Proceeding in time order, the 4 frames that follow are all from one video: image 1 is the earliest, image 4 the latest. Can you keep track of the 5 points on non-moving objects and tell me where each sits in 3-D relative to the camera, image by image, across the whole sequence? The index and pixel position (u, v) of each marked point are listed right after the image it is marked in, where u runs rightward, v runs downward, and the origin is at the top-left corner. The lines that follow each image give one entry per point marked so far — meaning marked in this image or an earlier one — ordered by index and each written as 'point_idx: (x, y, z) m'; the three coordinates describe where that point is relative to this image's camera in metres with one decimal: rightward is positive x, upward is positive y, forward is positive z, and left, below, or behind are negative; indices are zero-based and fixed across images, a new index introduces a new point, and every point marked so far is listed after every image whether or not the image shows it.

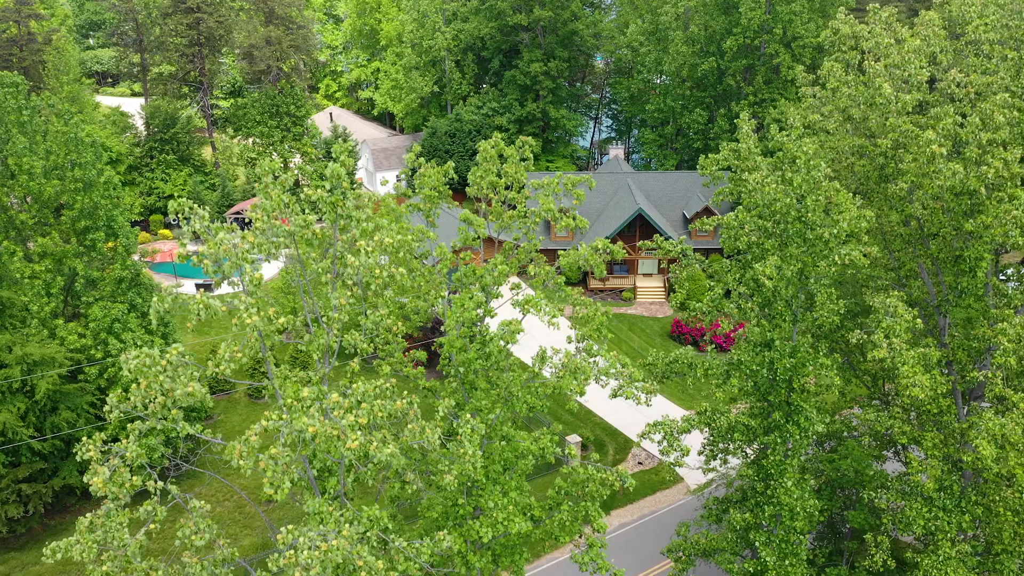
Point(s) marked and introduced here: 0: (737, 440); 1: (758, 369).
0: (+3.9, -2.7, +12.0) m
1: (+4.1, -1.4, +11.6) m
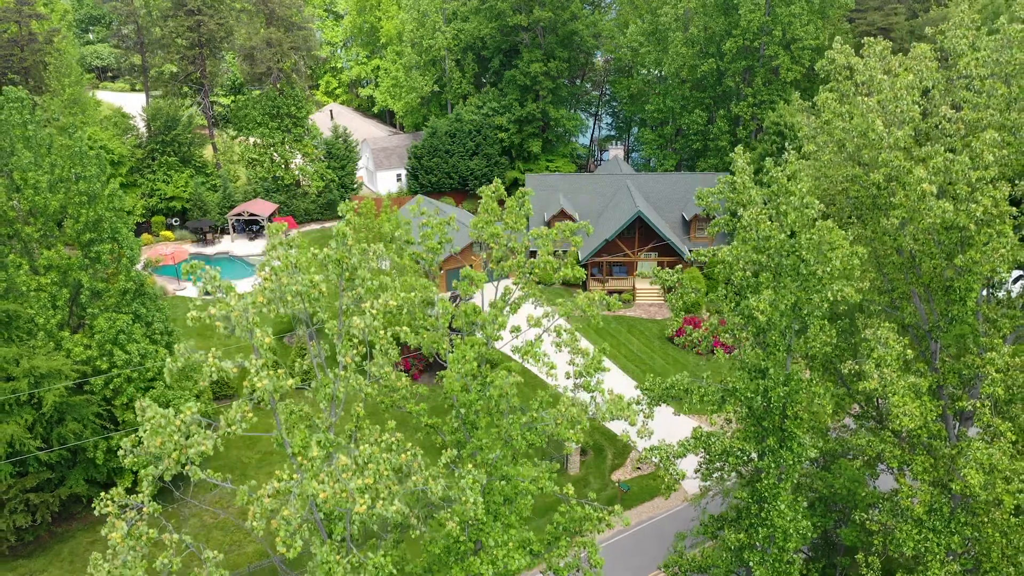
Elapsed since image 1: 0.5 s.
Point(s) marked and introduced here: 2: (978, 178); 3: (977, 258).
0: (+3.9, -3.1, +12.3) m
1: (+4.1, -1.9, +11.9) m
2: (+8.1, +1.9, +12.1) m
3: (+7.9, +0.5, +11.7) m
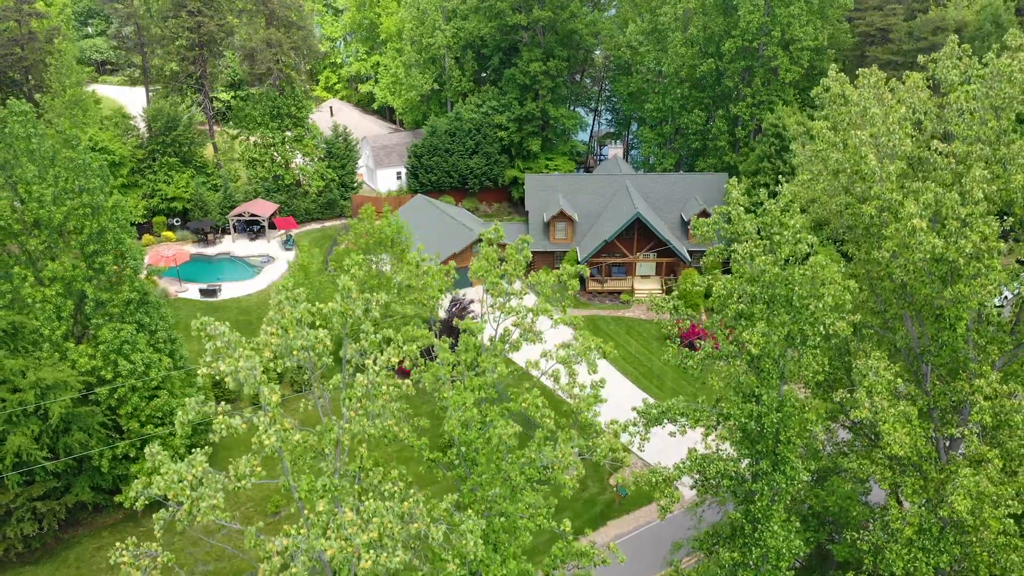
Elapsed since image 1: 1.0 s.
0: (+3.9, -3.6, +12.6) m
1: (+4.1, -2.3, +12.1) m
2: (+8.1, +1.4, +12.4) m
3: (+7.8, 0.0, +11.9) m
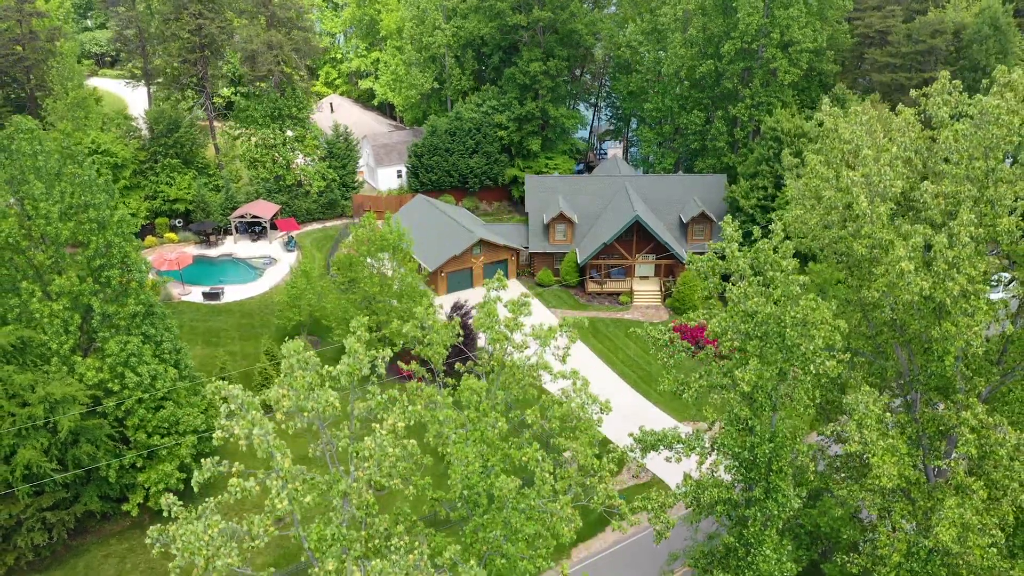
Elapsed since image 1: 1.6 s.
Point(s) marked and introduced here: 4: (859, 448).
0: (+3.9, -4.2, +13.0) m
1: (+4.1, -2.9, +12.5) m
2: (+8.1, +0.8, +12.7) m
3: (+7.8, -0.6, +12.3) m
4: (+5.9, -2.7, +11.8) m
